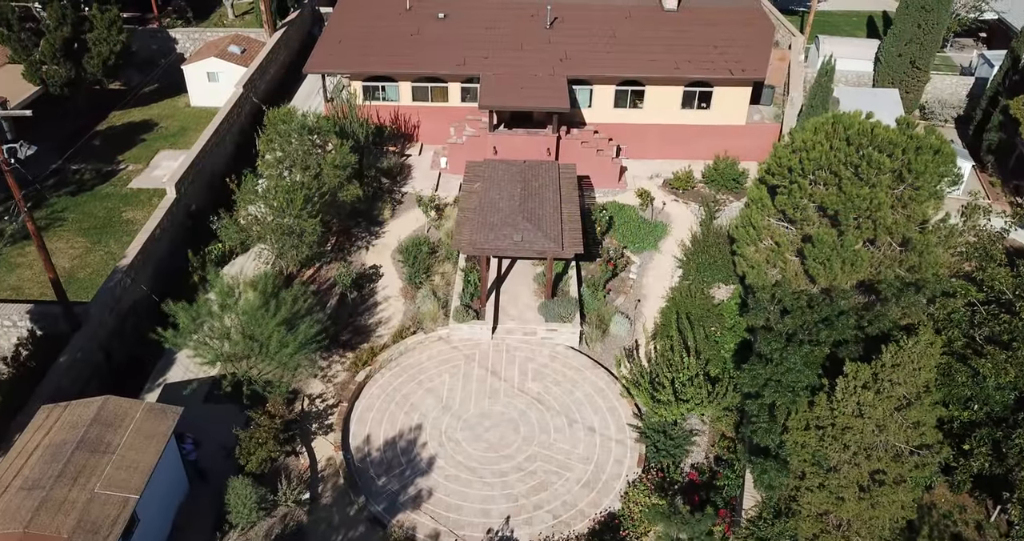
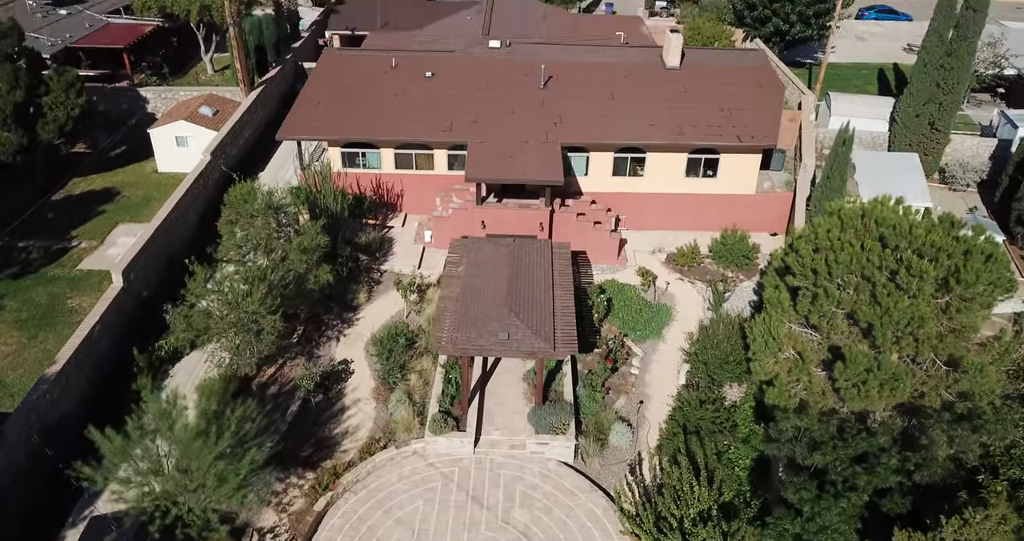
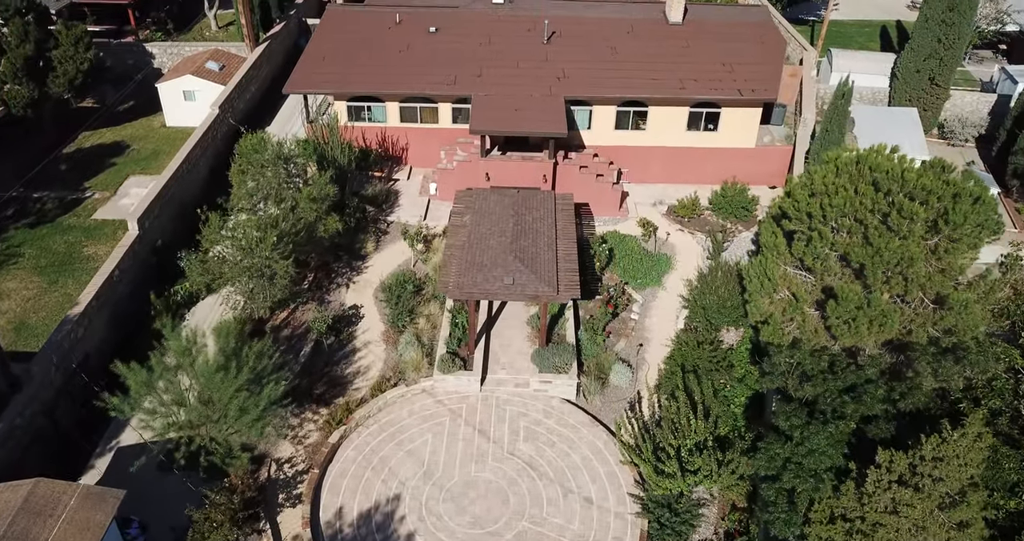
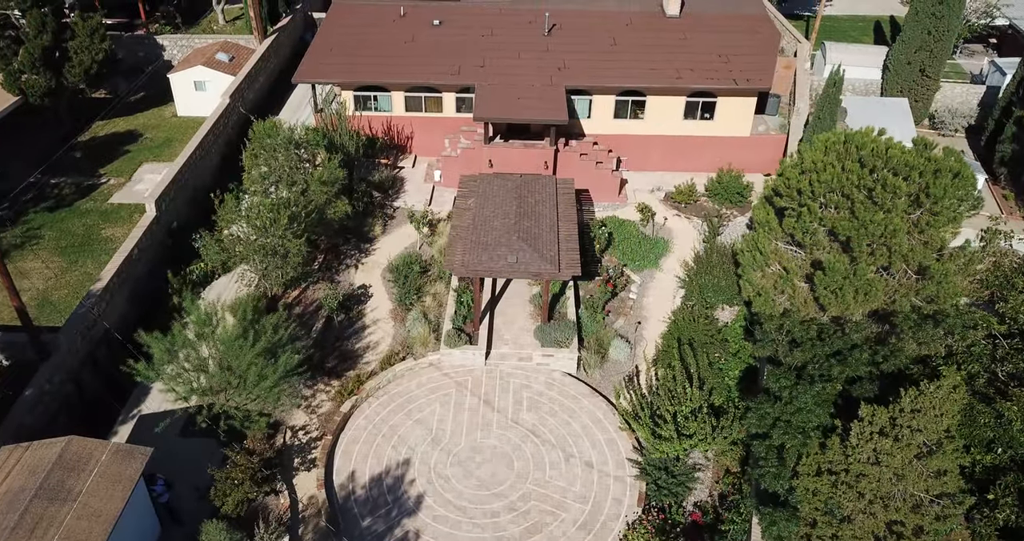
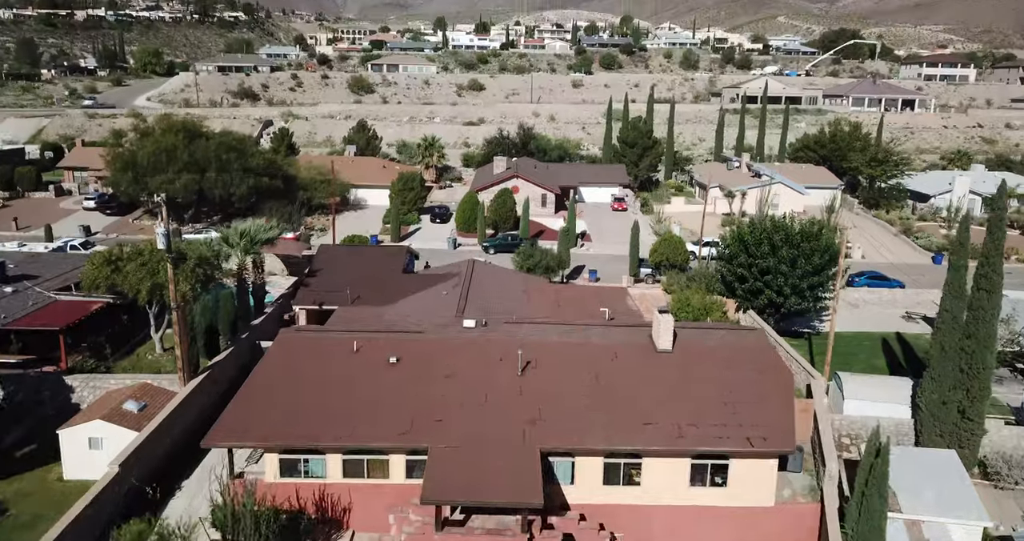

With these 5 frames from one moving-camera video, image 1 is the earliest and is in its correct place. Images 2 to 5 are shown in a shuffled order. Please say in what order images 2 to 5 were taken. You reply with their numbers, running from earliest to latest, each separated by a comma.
4, 3, 2, 5
